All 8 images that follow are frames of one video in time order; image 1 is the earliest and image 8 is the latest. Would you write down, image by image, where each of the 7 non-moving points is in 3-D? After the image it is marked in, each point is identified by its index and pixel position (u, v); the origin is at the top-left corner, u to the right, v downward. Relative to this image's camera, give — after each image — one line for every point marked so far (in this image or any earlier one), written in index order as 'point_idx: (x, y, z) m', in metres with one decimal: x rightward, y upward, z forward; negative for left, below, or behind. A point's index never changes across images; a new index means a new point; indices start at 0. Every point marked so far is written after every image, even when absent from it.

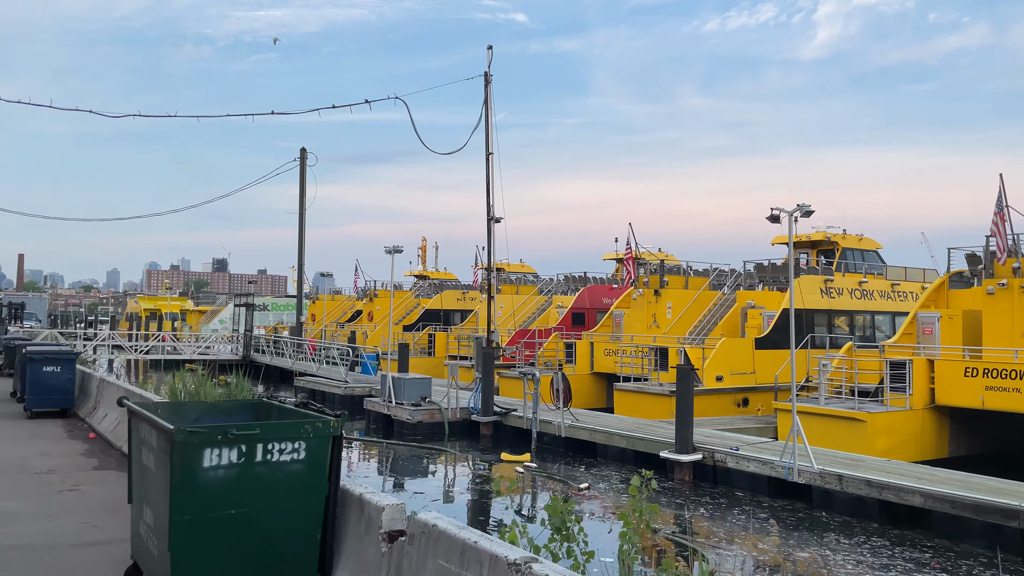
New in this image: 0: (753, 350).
0: (+4.8, -1.2, +17.1) m
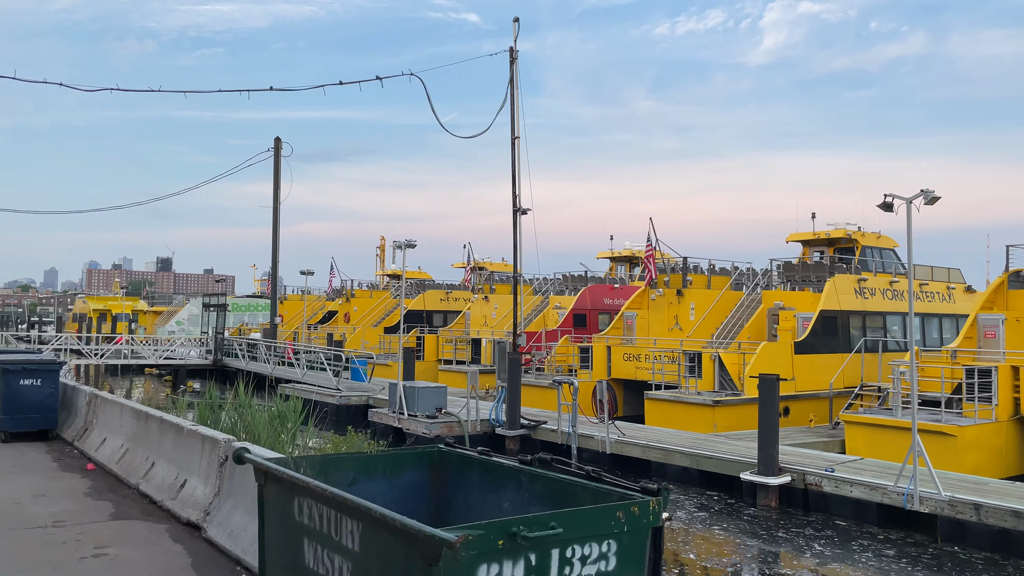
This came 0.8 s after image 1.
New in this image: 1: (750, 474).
0: (+5.2, -1.2, +15.8) m
1: (+2.8, -2.2, +10.0) m
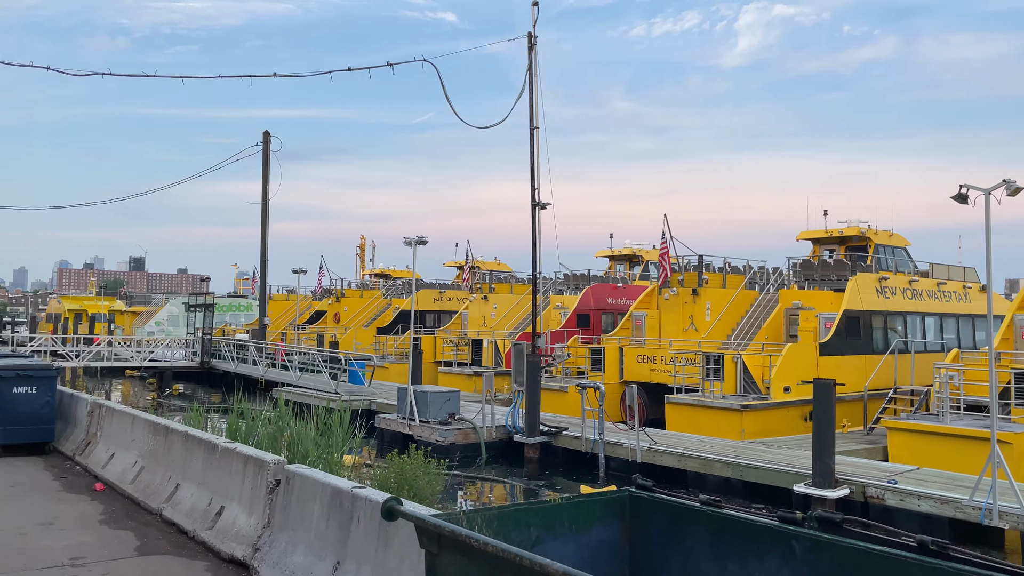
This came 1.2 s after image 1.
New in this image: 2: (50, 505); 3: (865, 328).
0: (+5.4, -1.2, +15.2) m
1: (+3.2, -2.2, +9.4) m
2: (-3.2, -1.5, +6.0) m
3: (+6.7, -0.8, +16.3) m
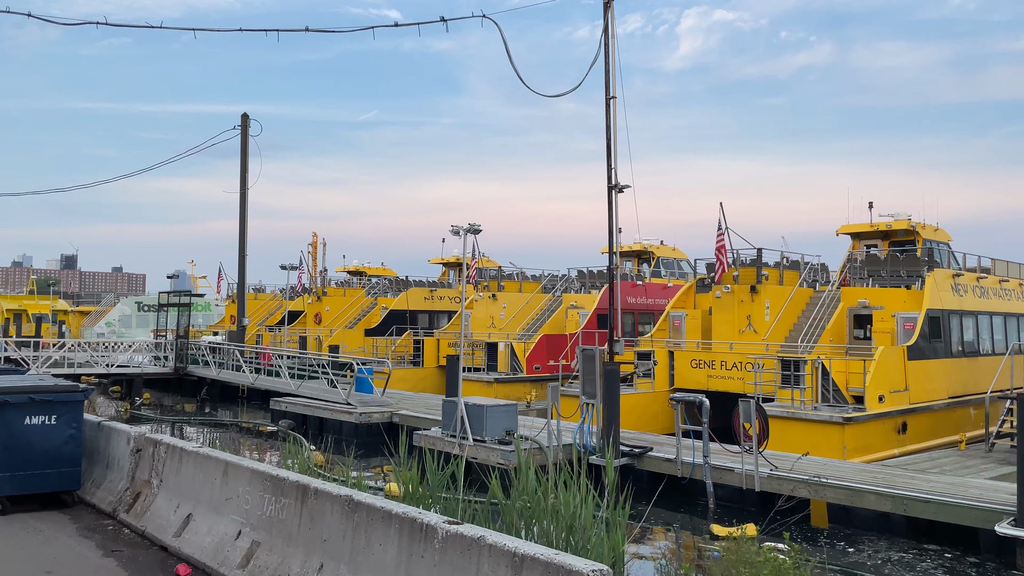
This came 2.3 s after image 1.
0: (+6.3, -1.2, +13.7) m
1: (+4.5, -2.1, +7.7) m
2: (-1.7, -1.5, +3.9) m
3: (+7.5, -0.7, +14.8) m
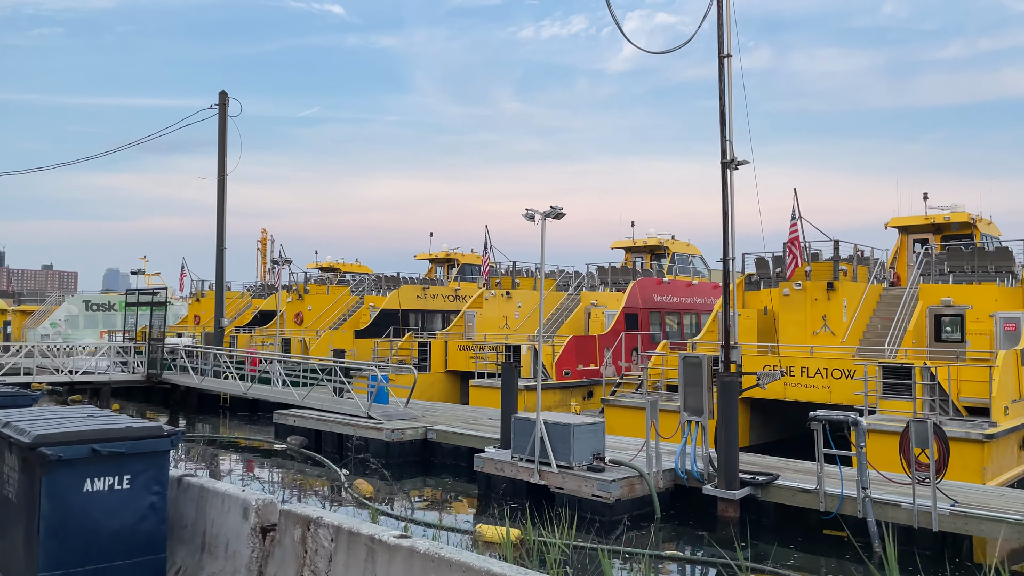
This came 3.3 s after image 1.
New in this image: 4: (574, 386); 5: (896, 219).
0: (+7.2, -1.1, +12.2) m
1: (+5.8, -2.1, +6.1) m
2: (-0.2, -1.4, +1.9) m
3: (+8.4, -0.7, +13.4) m
4: (+1.3, -2.0, +17.9) m
5: (+8.4, +1.5, +18.8) m
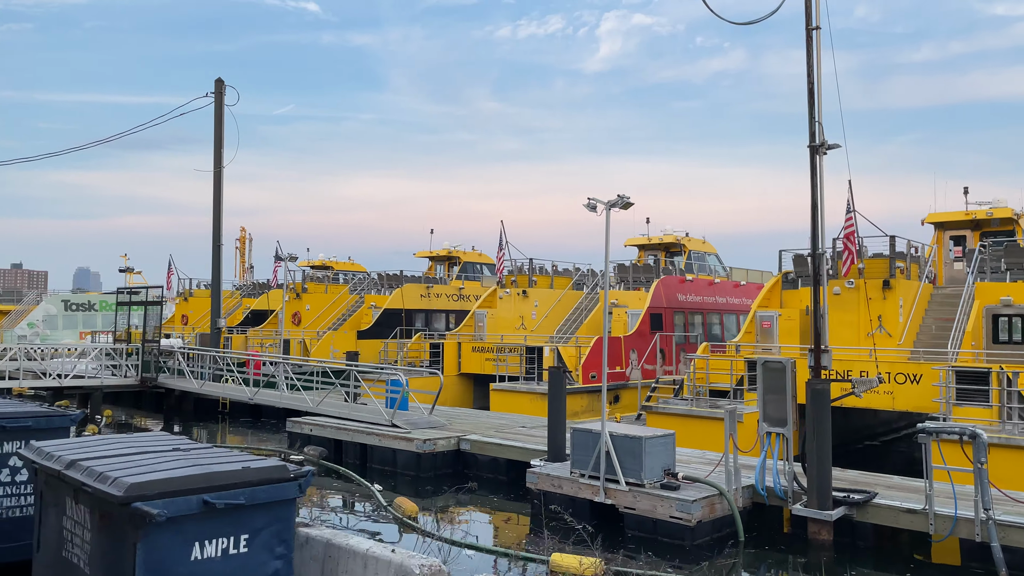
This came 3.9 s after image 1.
0: (+7.8, -1.1, +11.4) m
1: (+6.6, -2.1, +5.3) m
2: (+0.7, -1.4, +0.9) m
3: (+8.9, -0.7, +12.6) m
4: (+1.8, -2.0, +16.9) m
5: (+8.9, +1.5, +18.0) m
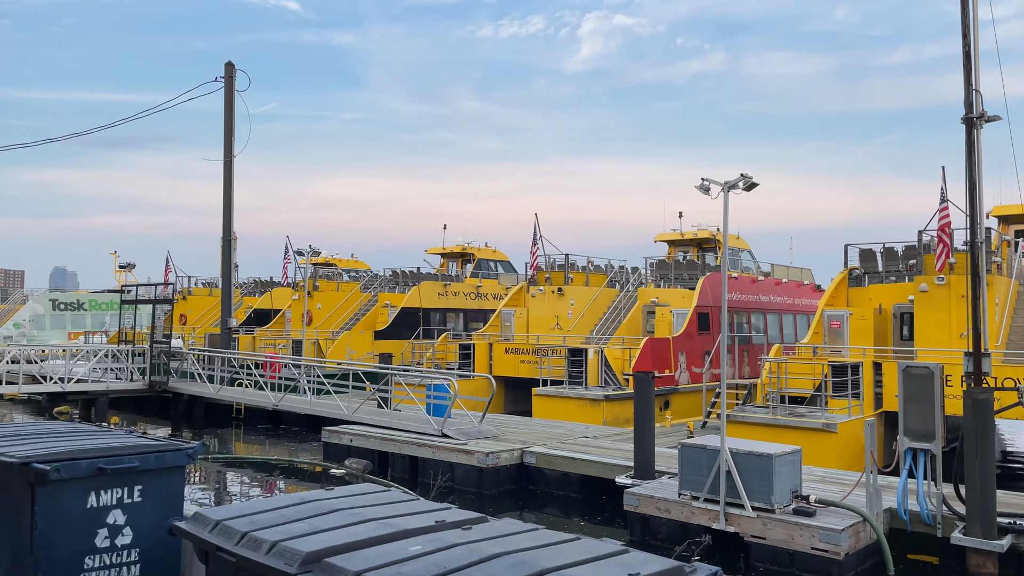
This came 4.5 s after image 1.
0: (+8.8, -1.1, +10.4) m
1: (+7.6, -2.0, +4.2) m
2: (+1.9, -1.3, -0.3) m
3: (+9.8, -0.6, +11.6) m
4: (+2.6, -2.0, +15.8) m
5: (+9.6, +1.6, +17.0) m
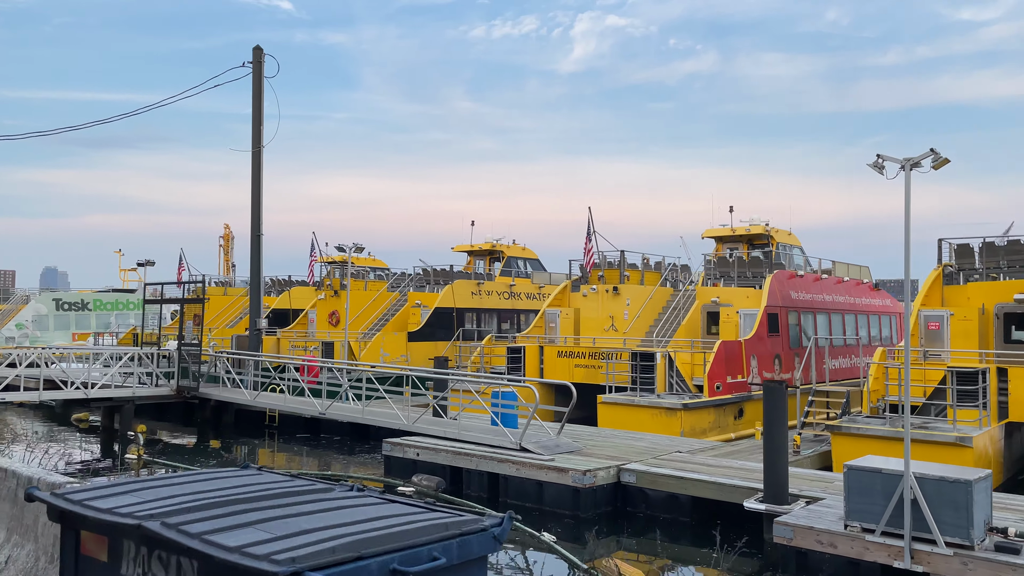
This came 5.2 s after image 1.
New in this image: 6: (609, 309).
0: (+9.9, -1.0, +9.3) m
1: (+8.8, -2.0, +3.1) m
2: (+3.1, -1.3, -1.5) m
3: (+11.0, -0.6, +10.5) m
4: (+3.7, -1.9, +14.6) m
5: (+10.7, +1.6, +15.9) m
6: (+2.0, -0.4, +17.4) m
